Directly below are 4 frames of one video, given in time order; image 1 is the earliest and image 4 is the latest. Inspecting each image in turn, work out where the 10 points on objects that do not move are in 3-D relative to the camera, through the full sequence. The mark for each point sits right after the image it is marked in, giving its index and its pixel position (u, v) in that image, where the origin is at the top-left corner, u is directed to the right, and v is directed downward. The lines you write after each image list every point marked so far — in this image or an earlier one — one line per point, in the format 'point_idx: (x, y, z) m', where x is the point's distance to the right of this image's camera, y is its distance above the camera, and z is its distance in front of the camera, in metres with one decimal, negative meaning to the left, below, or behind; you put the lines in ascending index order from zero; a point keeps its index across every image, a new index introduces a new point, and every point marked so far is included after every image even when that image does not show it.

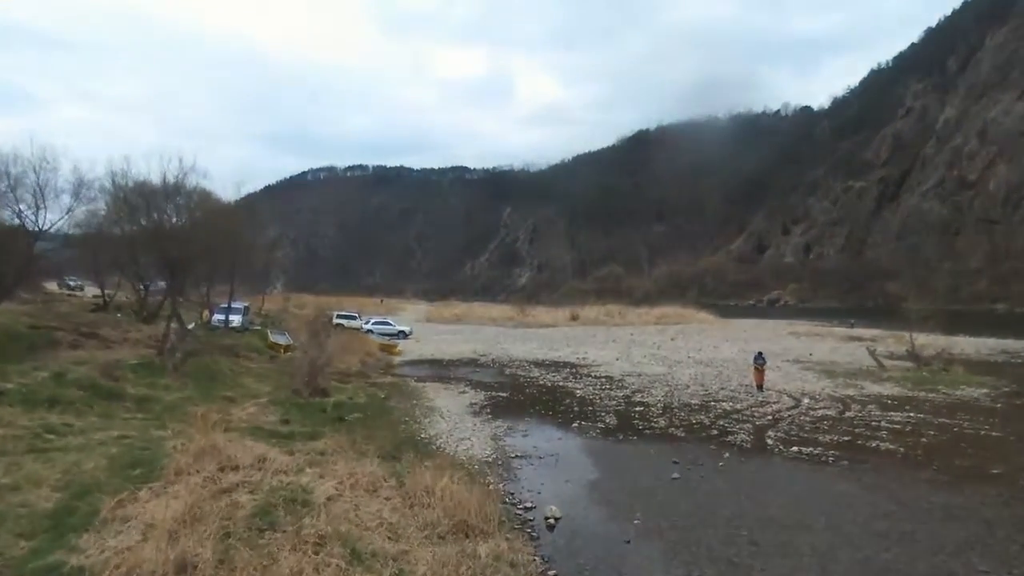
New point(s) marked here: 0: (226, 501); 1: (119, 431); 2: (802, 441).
0: (-4.5, -3.4, +8.7) m
1: (-9.5, -3.5, +13.5) m
2: (+8.7, -4.6, +16.6) m
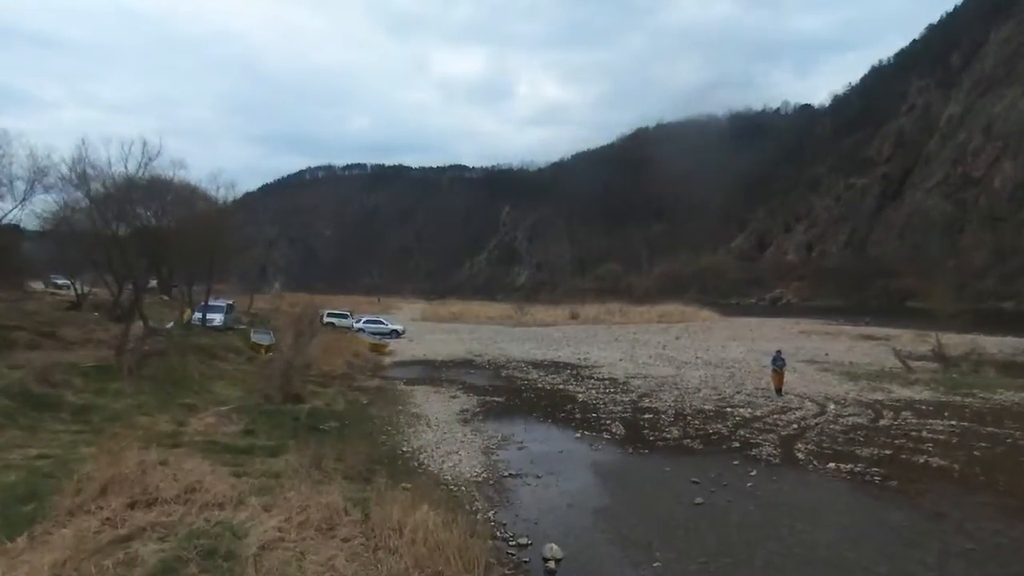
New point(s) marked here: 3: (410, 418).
0: (-4.7, -3.2, +6.6) m
1: (-9.7, -3.3, +11.4) m
2: (+8.6, -4.4, +14.6) m
3: (-3.4, -4.4, +18.8) m
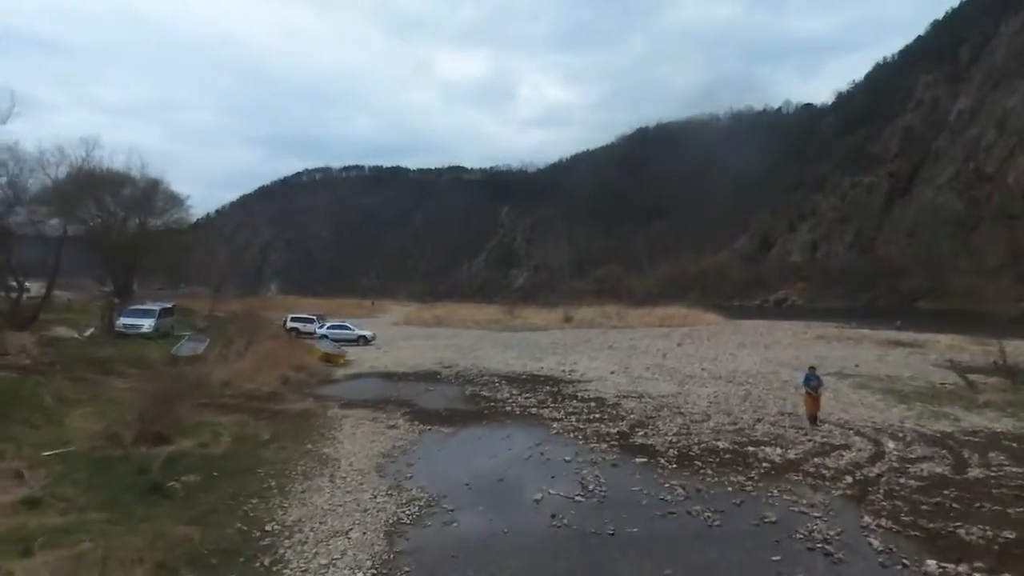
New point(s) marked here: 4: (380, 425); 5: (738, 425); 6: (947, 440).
0: (-6.1, -3.1, +1.4) m
1: (-11.1, -3.2, +6.2) m
2: (+7.1, -4.2, +9.3) m
3: (-4.9, -4.3, +13.6) m
4: (-4.3, -4.5, +18.4) m
5: (+7.0, -4.2, +17.3) m
6: (+11.9, -4.2, +15.3) m
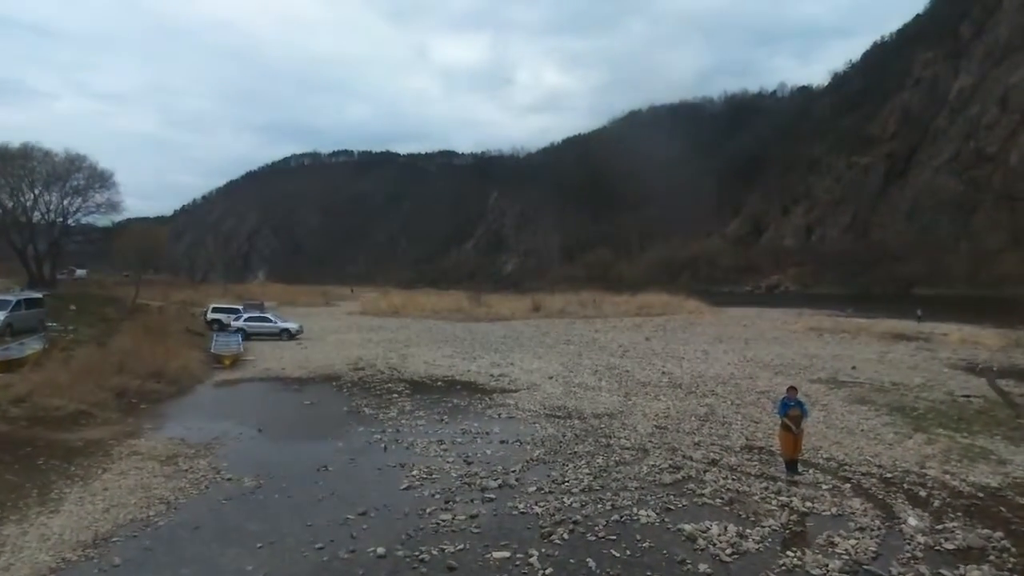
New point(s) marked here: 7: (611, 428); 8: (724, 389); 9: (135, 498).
0: (-9.5, -3.1, -4.2) m
1: (-14.5, -3.1, +0.5) m
2: (+3.7, -4.0, +3.8) m
3: (-8.3, -4.0, +8.0) m
4: (-7.8, -4.1, +12.8) m
5: (+3.6, -3.9, +11.8) m
6: (+8.5, -3.8, +9.8) m
7: (+2.8, -3.8, +15.5) m
8: (+7.5, -3.5, +19.7) m
9: (-7.2, -4.2, +11.1) m
